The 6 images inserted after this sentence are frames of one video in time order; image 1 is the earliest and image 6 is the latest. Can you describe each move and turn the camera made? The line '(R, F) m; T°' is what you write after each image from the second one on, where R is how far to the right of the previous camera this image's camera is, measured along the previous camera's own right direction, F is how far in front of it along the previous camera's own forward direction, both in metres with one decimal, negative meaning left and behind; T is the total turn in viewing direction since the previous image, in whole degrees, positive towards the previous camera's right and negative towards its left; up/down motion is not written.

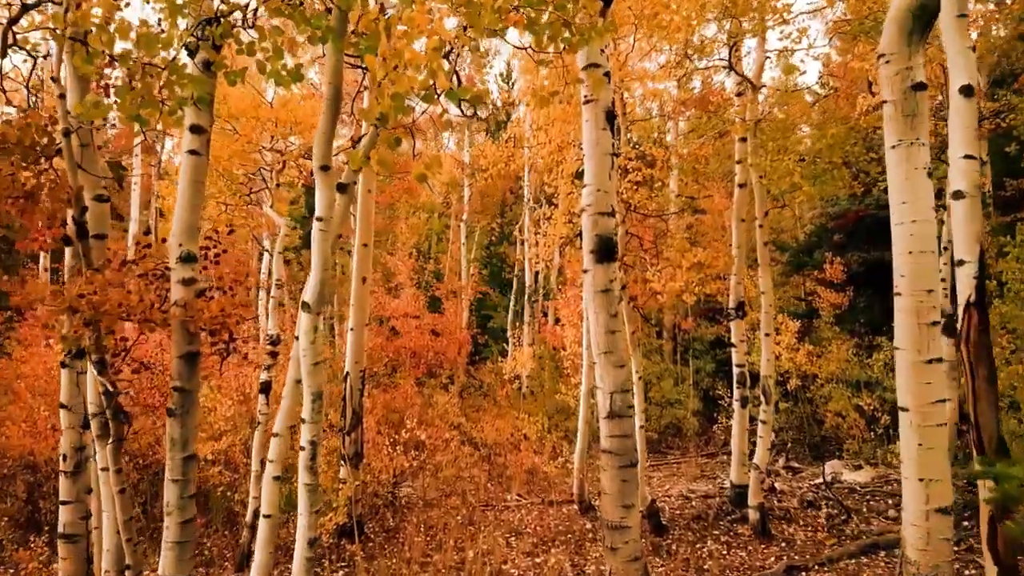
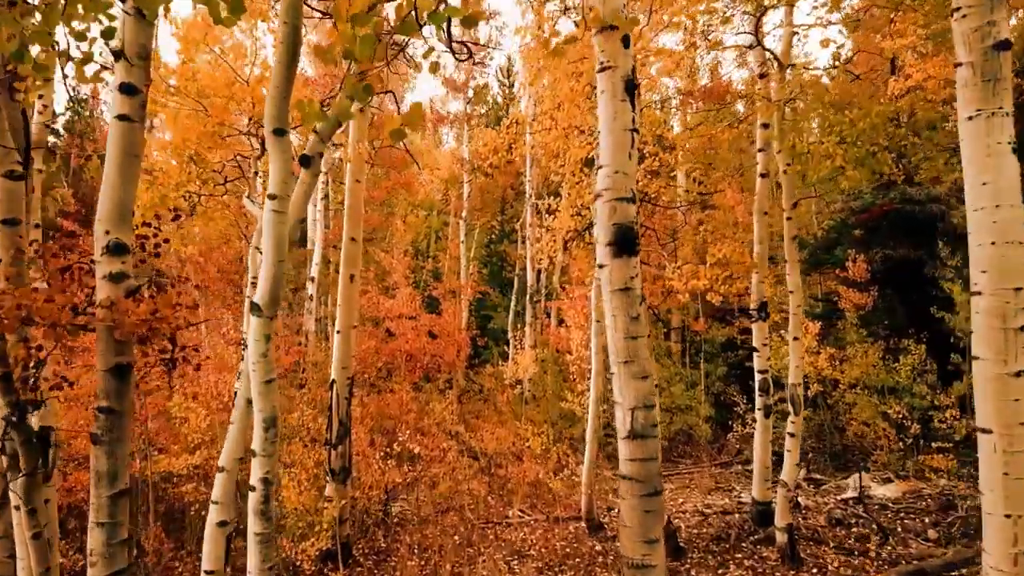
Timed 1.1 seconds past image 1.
(0.0, +0.9) m; 0°
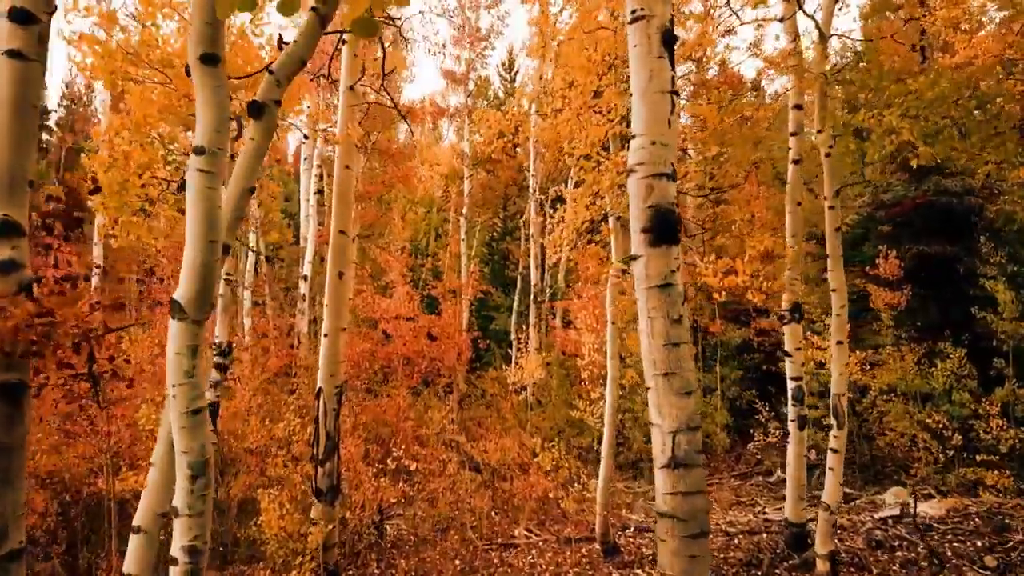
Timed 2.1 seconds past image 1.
(-0.1, +0.9) m; 0°
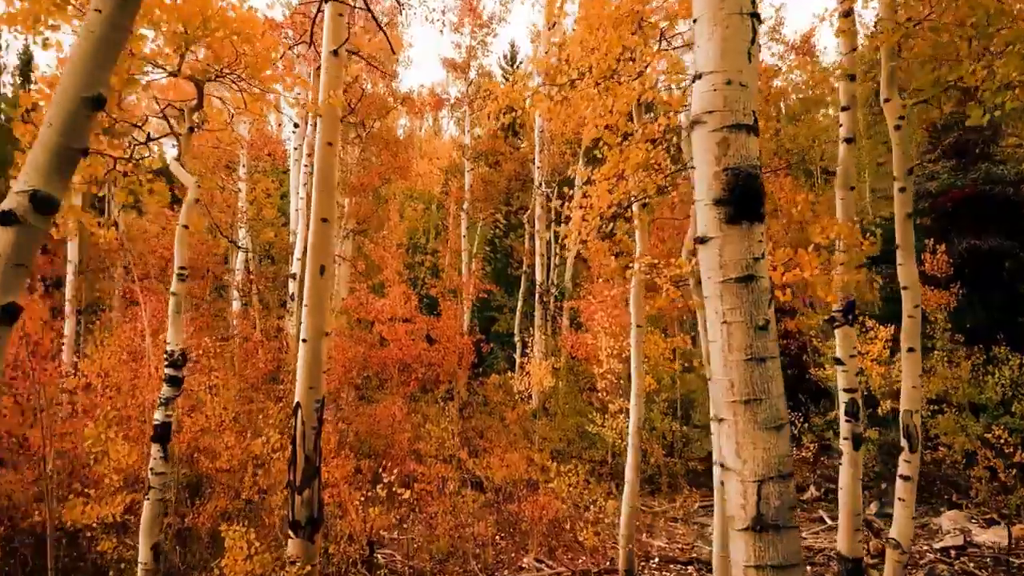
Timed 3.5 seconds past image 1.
(-0.1, +1.2) m; 0°
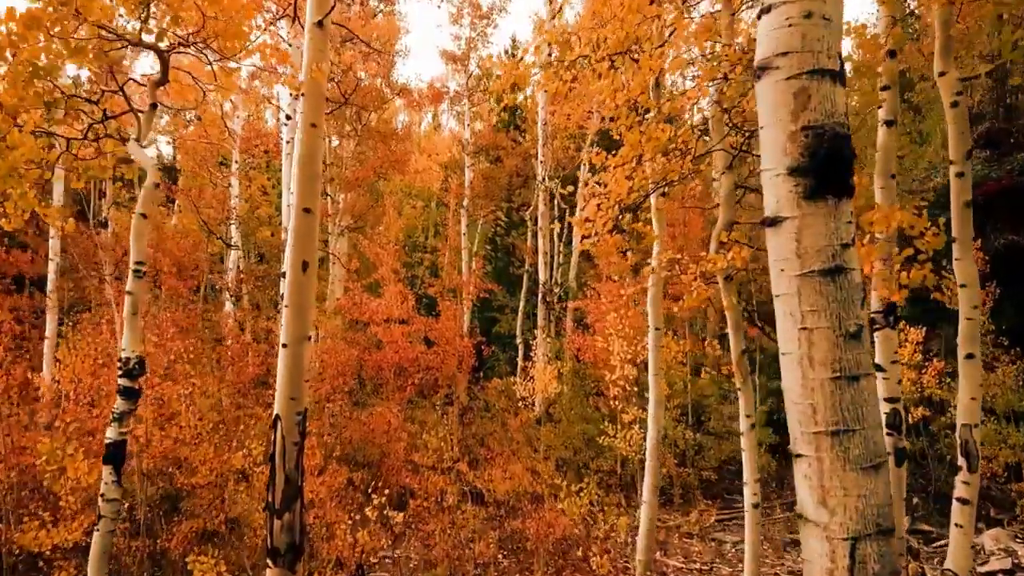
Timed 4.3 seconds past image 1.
(0.0, +0.7) m; 0°
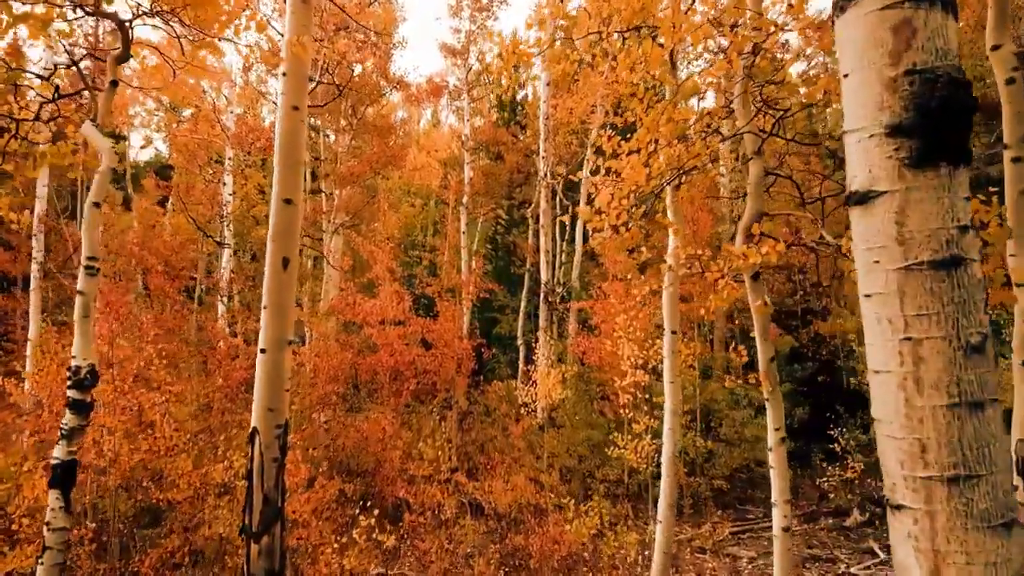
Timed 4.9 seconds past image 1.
(0.0, +0.6) m; 0°
